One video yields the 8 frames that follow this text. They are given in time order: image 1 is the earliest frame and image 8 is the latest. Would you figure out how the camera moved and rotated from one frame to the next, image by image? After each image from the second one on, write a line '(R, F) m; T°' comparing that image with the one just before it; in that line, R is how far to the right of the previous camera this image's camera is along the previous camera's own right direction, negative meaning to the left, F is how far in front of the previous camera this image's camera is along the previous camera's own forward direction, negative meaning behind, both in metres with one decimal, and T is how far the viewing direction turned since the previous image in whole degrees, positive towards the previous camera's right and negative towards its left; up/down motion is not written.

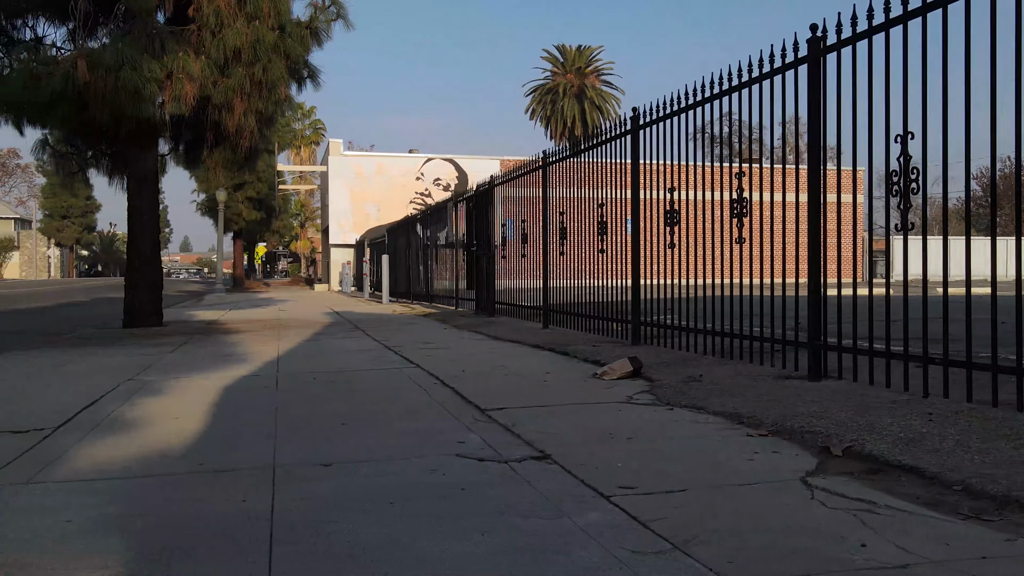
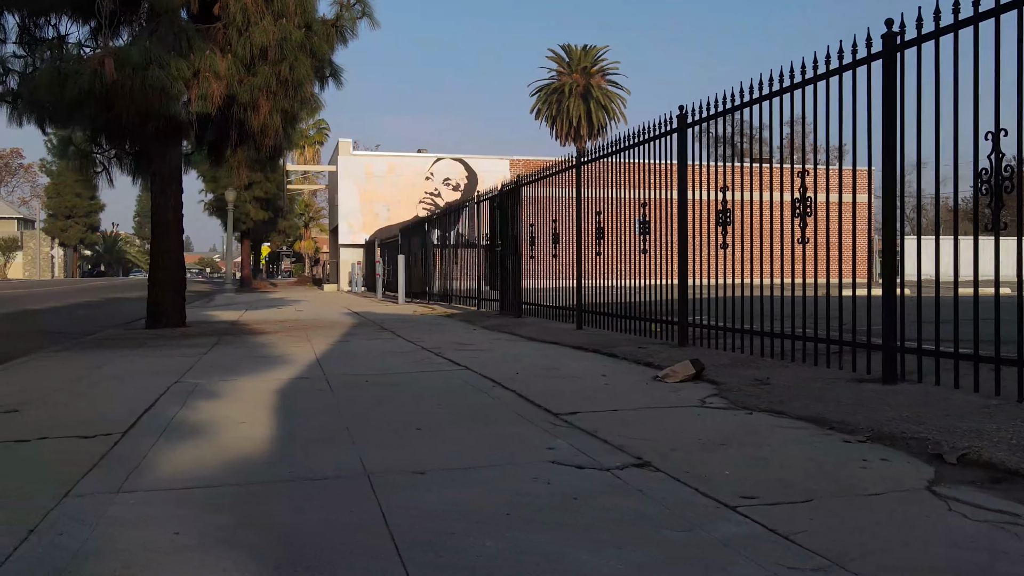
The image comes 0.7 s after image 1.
(-0.5, +0.1) m; 0°
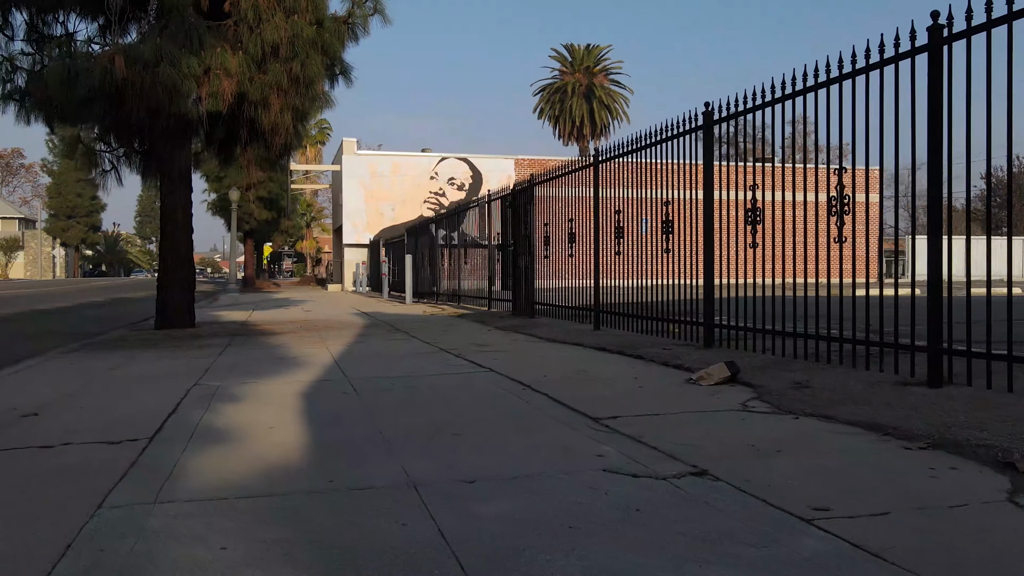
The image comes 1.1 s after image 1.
(-0.2, +0.2) m; 0°
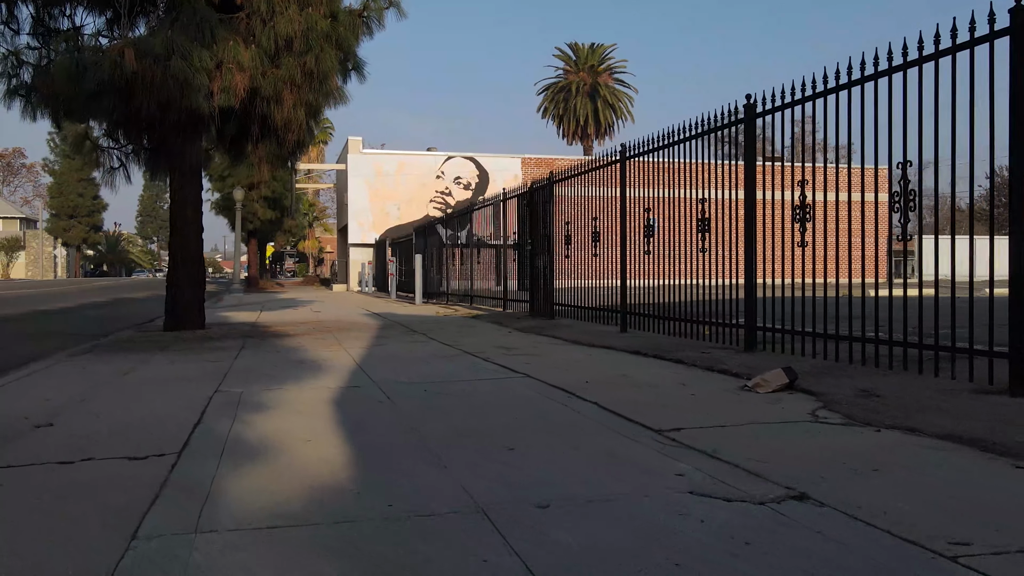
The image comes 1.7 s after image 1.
(-0.3, +0.4) m; 0°
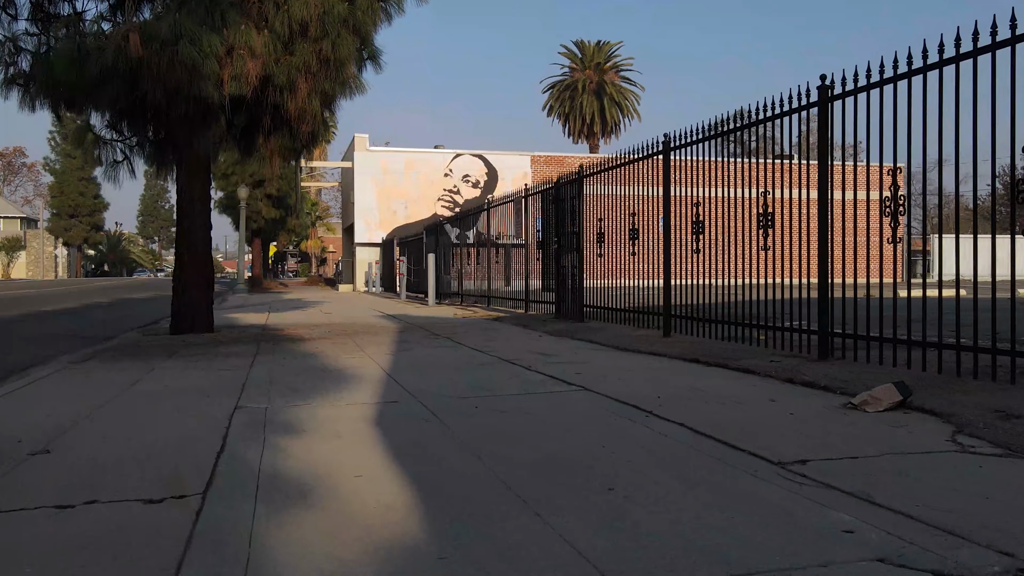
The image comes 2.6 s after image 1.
(-0.4, +0.8) m; 0°
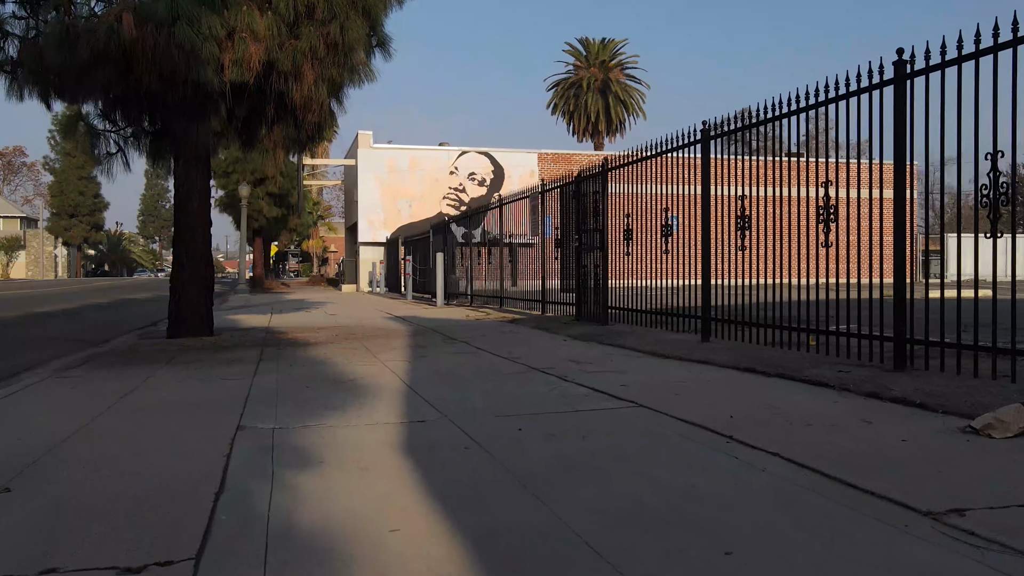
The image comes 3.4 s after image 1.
(-0.3, +0.8) m; 0°
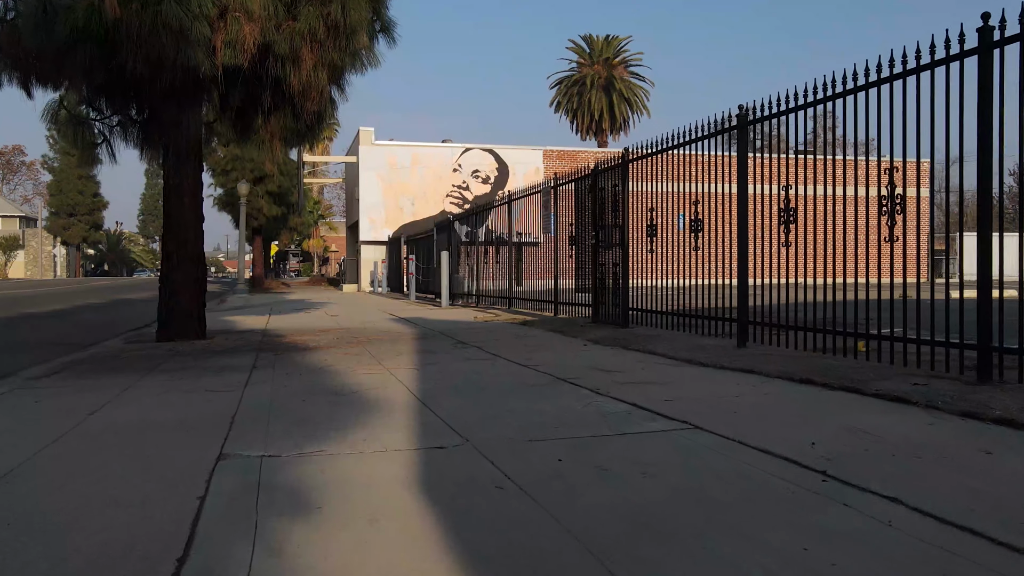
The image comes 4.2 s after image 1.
(-0.2, +0.9) m; 0°
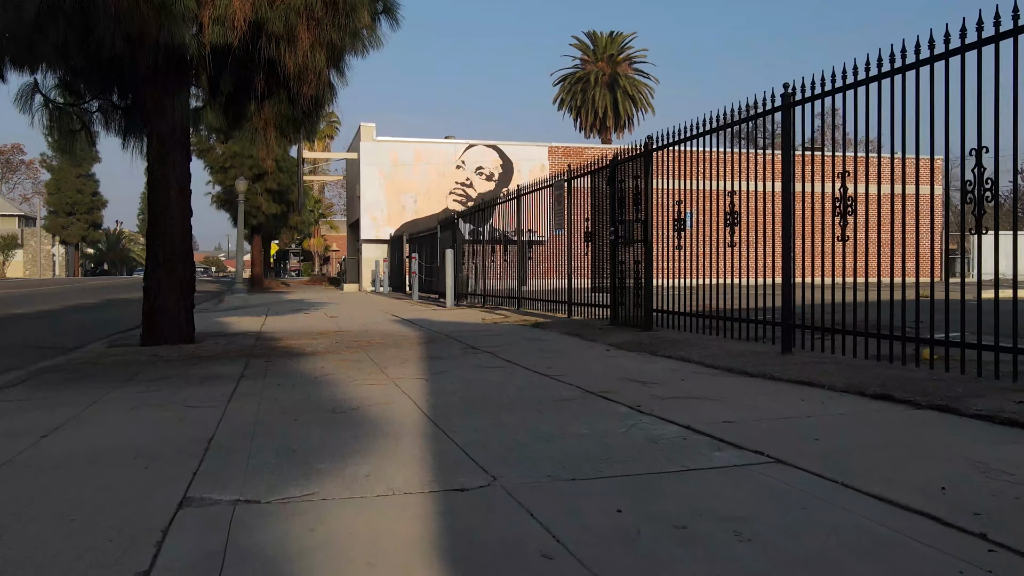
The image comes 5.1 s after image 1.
(-0.2, +0.9) m; 0°
